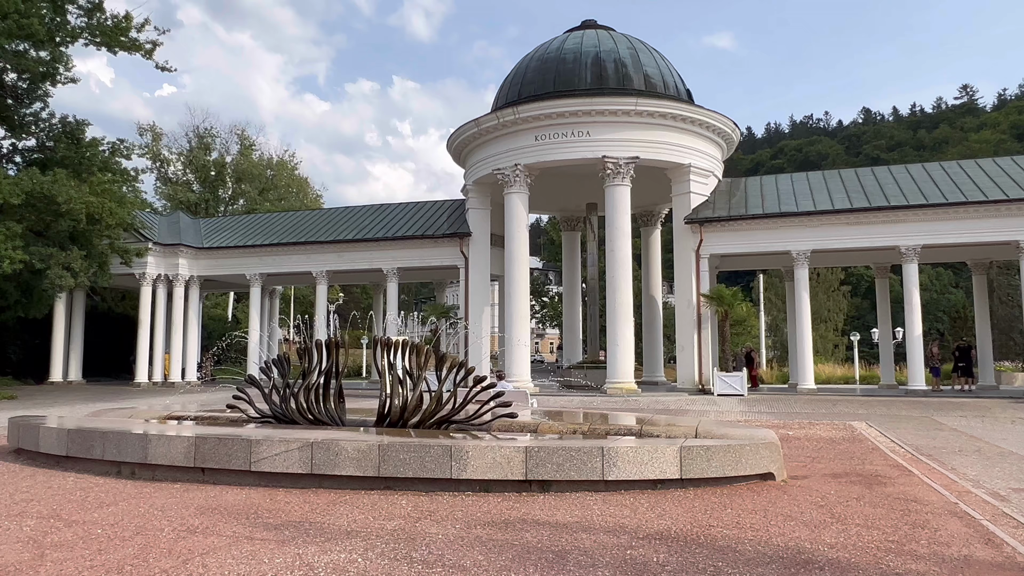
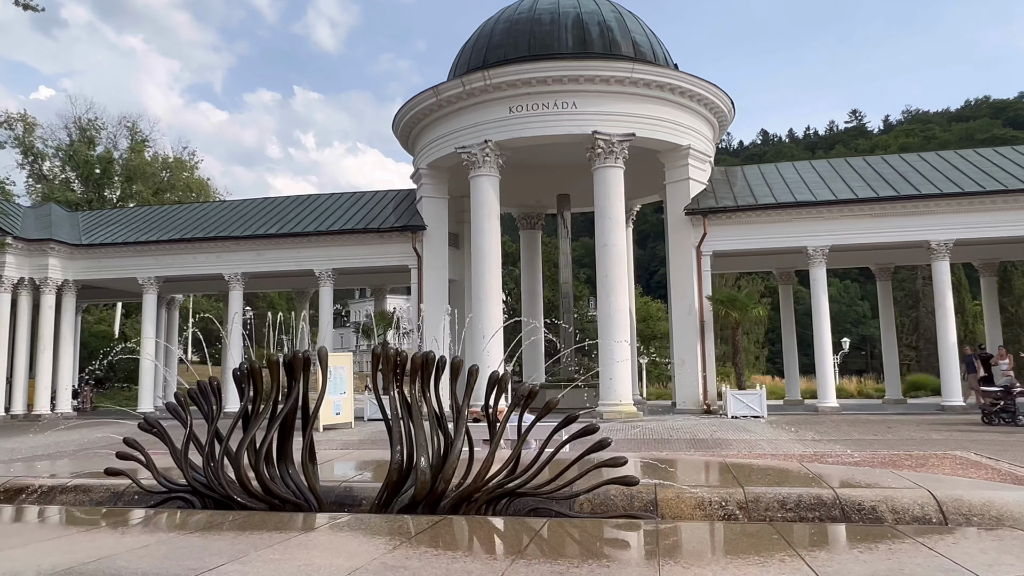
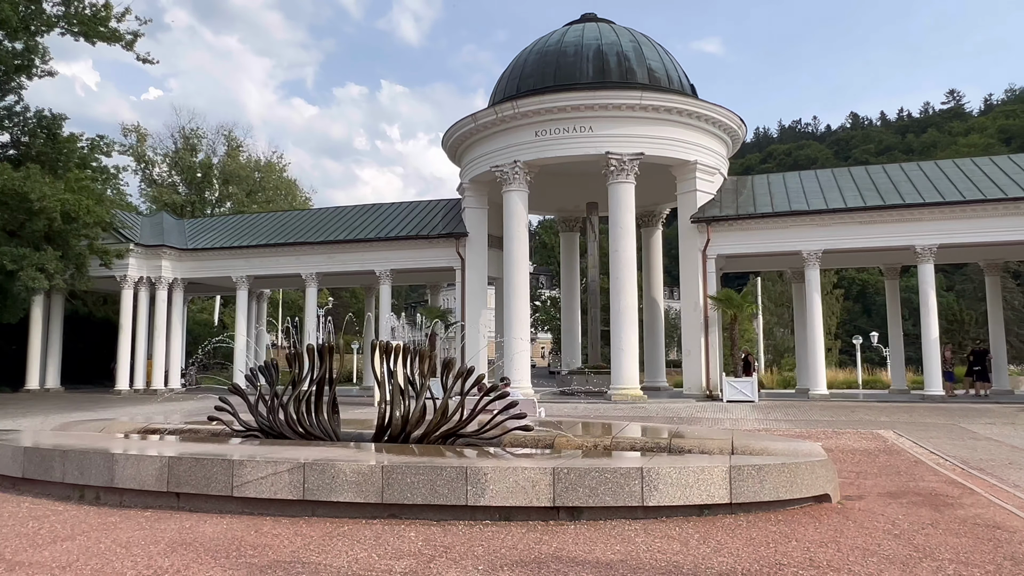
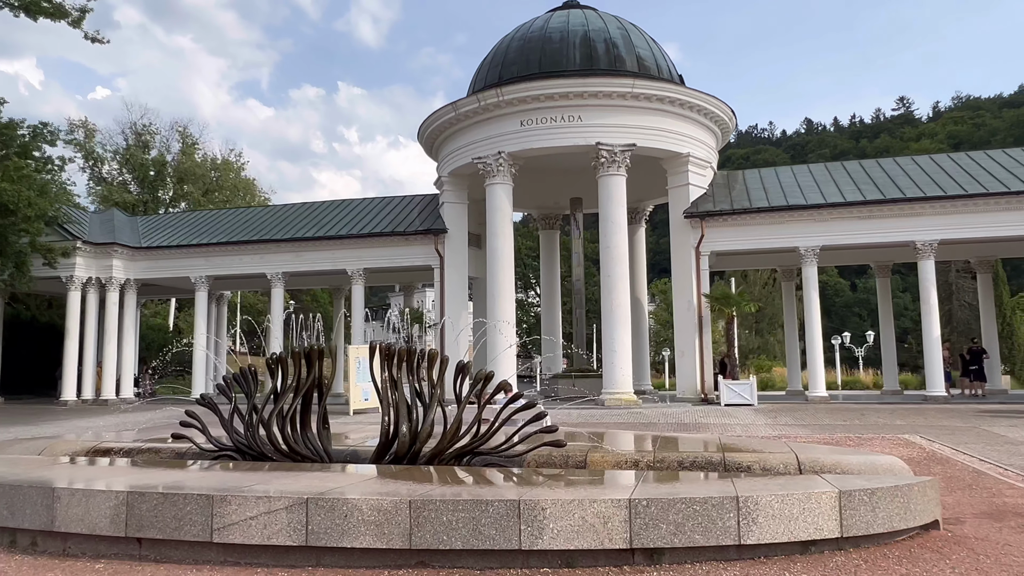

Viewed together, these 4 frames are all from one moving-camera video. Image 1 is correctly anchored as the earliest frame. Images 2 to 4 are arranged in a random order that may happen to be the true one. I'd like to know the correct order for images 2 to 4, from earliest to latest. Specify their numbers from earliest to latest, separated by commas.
3, 4, 2
